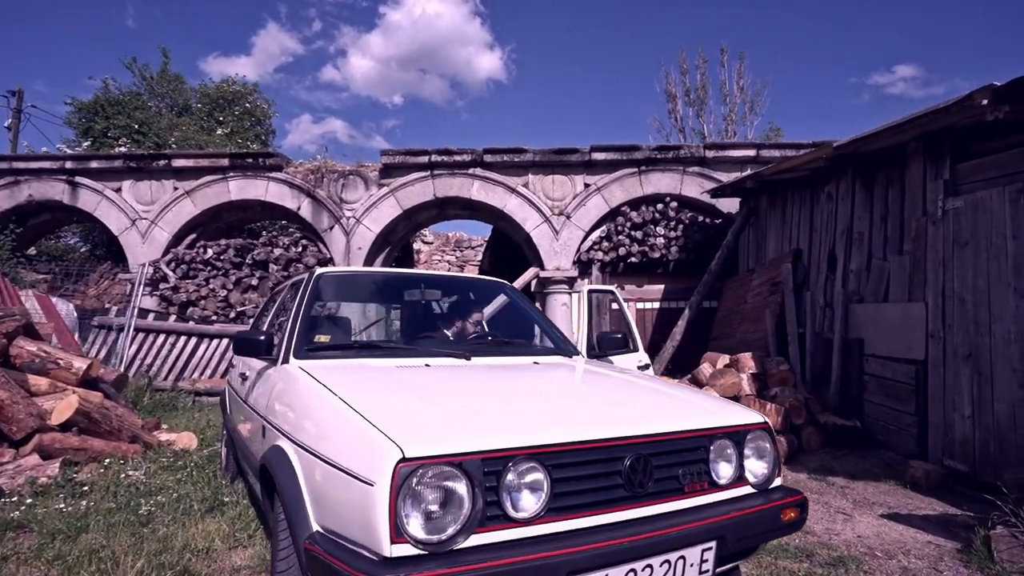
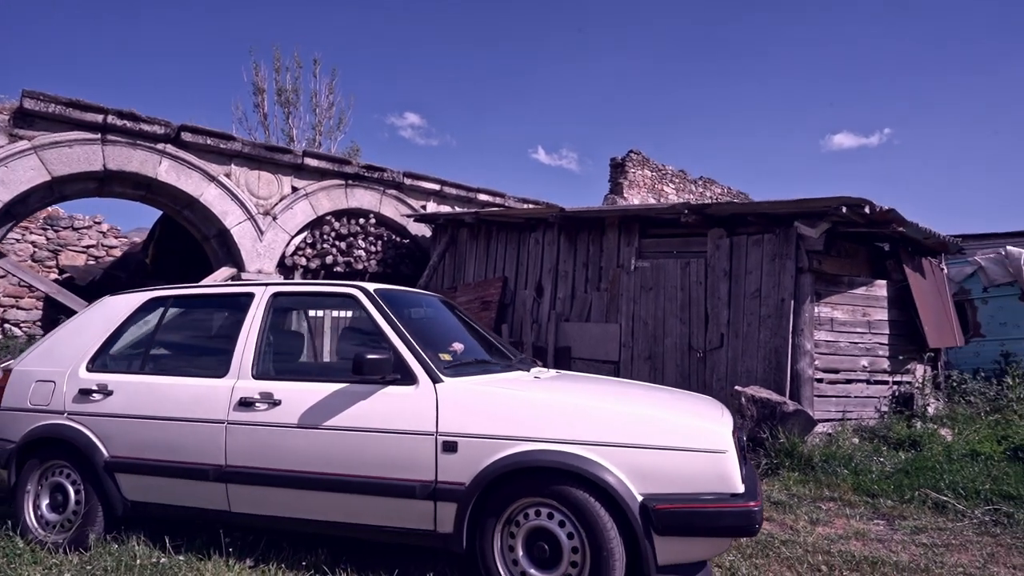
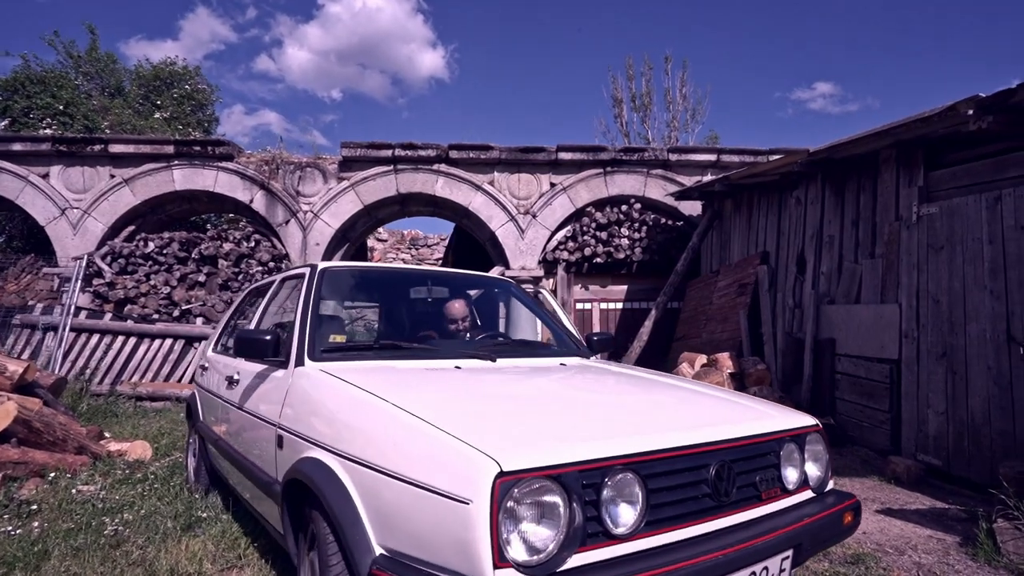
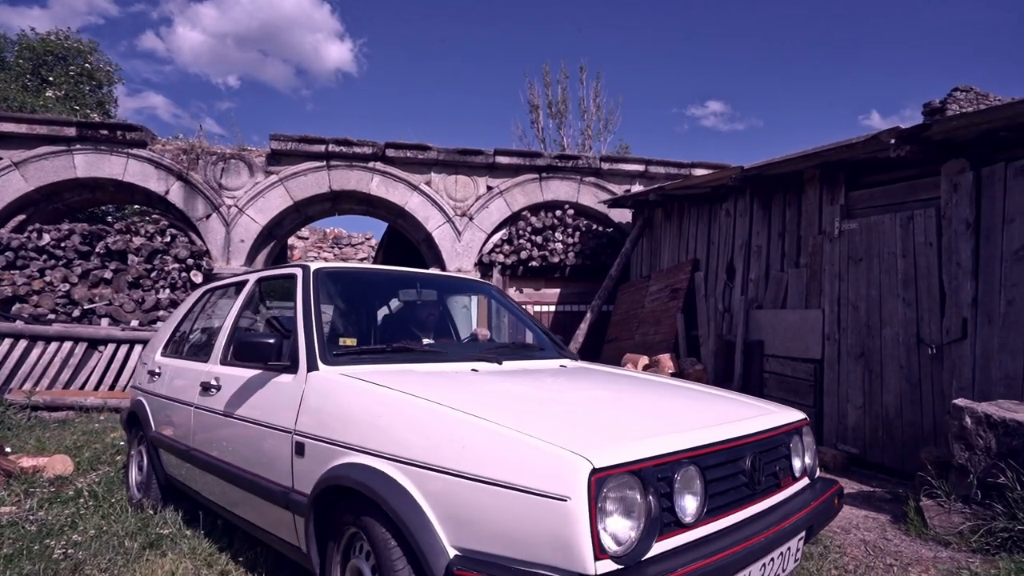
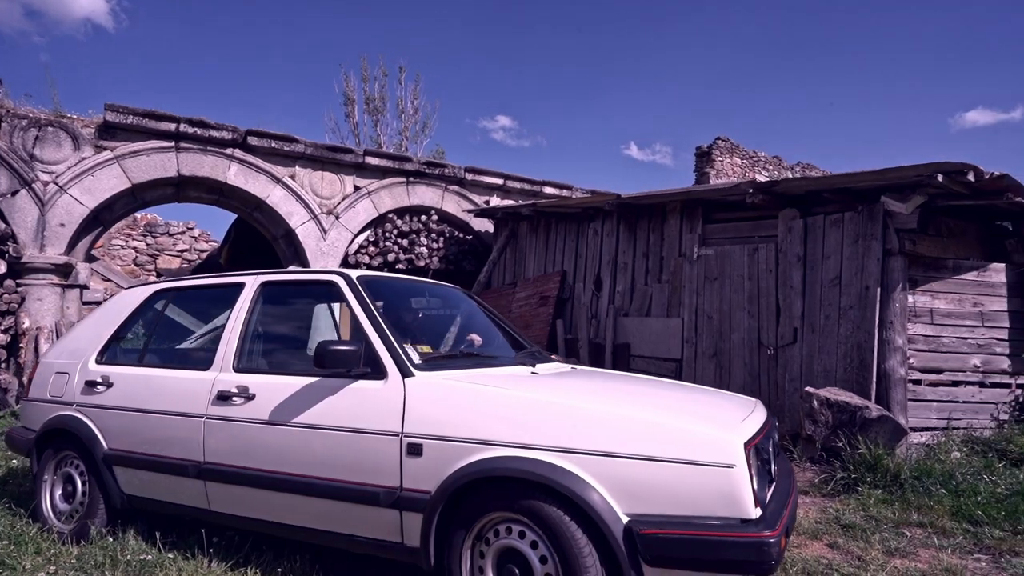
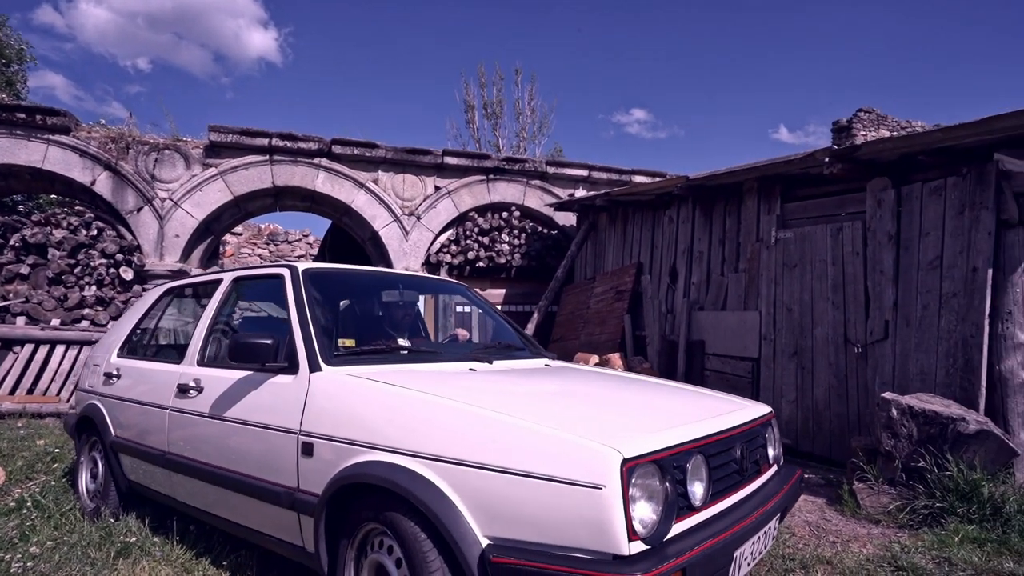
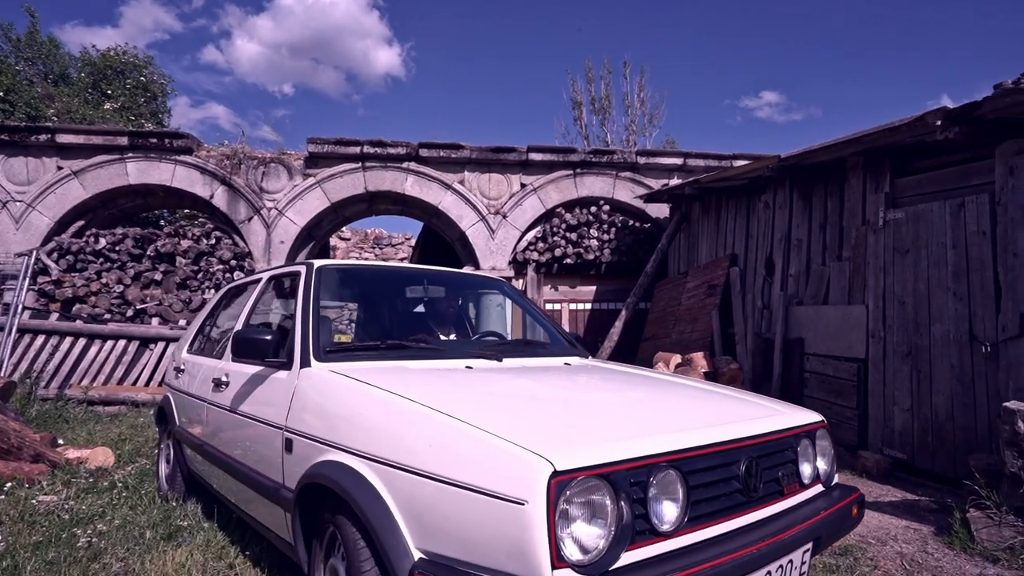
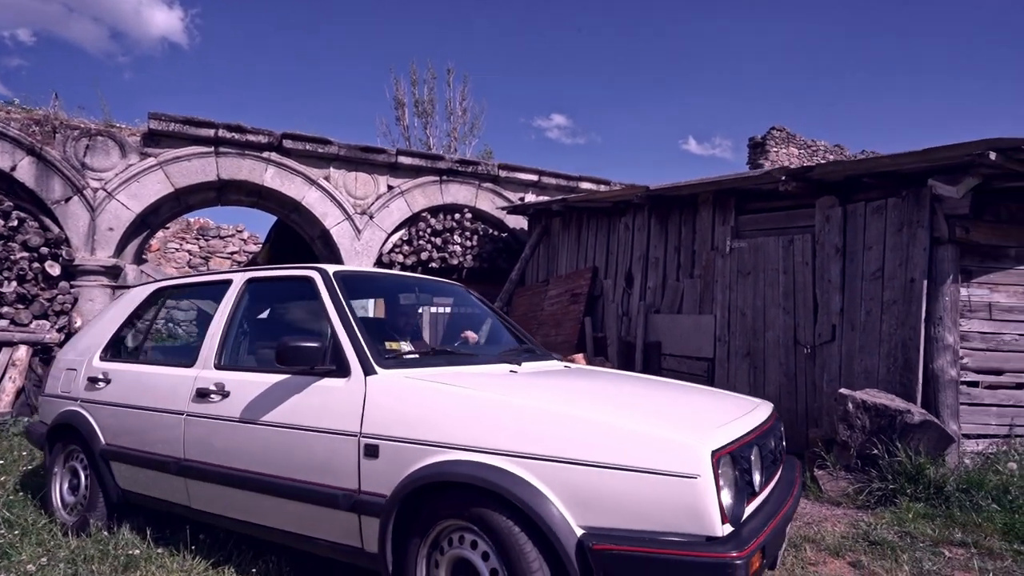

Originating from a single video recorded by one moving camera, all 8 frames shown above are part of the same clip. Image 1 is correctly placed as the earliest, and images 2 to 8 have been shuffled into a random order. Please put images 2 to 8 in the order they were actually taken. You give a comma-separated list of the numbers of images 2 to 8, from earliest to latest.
3, 7, 4, 6, 8, 5, 2
